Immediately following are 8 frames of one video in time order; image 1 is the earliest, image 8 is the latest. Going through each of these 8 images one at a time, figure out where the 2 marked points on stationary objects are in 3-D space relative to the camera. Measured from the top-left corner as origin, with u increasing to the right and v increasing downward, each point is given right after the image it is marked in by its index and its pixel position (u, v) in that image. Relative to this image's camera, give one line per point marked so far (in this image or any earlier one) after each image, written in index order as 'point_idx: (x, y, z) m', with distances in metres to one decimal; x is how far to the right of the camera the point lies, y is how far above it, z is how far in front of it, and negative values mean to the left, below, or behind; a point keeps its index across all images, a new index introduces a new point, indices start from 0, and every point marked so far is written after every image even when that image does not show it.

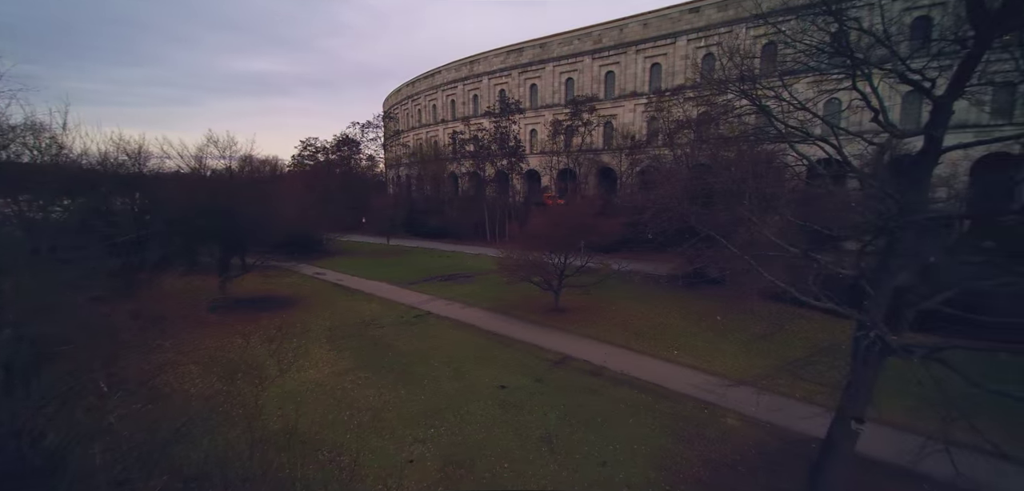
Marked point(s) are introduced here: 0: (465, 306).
0: (-1.8, -2.5, +15.3) m
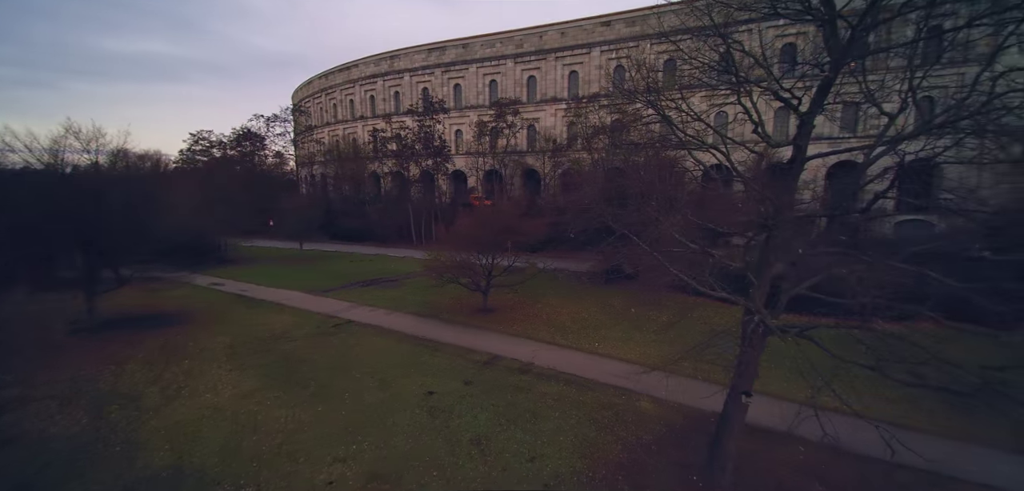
0: (-4.5, -2.6, +14.8) m
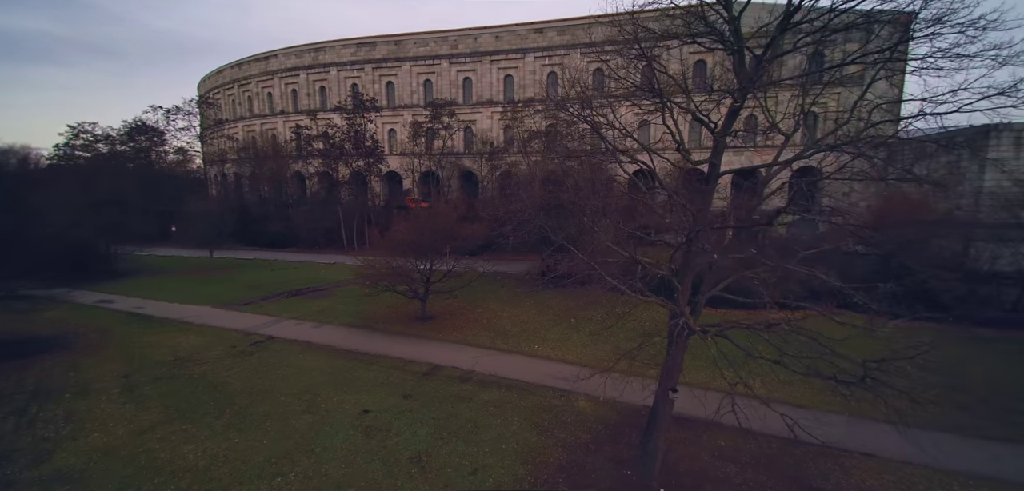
0: (-6.7, -2.7, +13.9) m
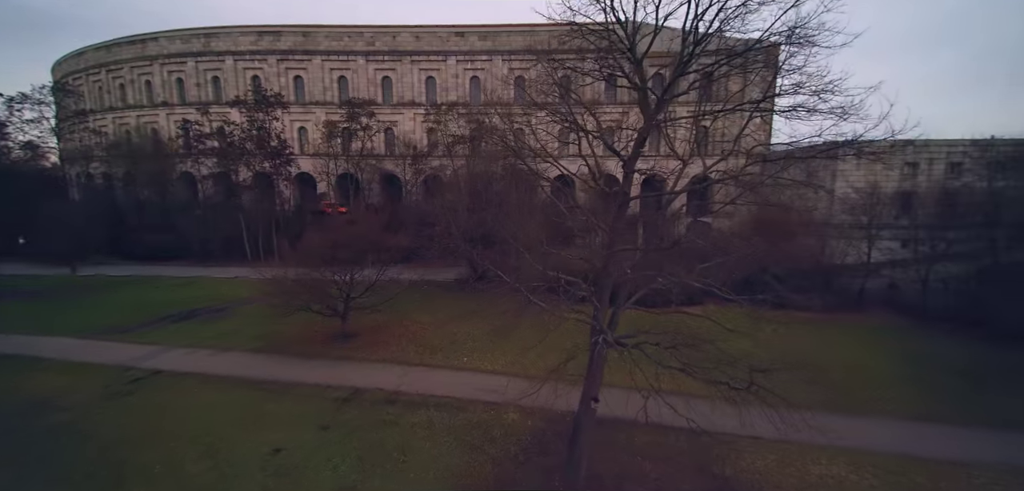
0: (-9.0, -3.0, +12.4) m
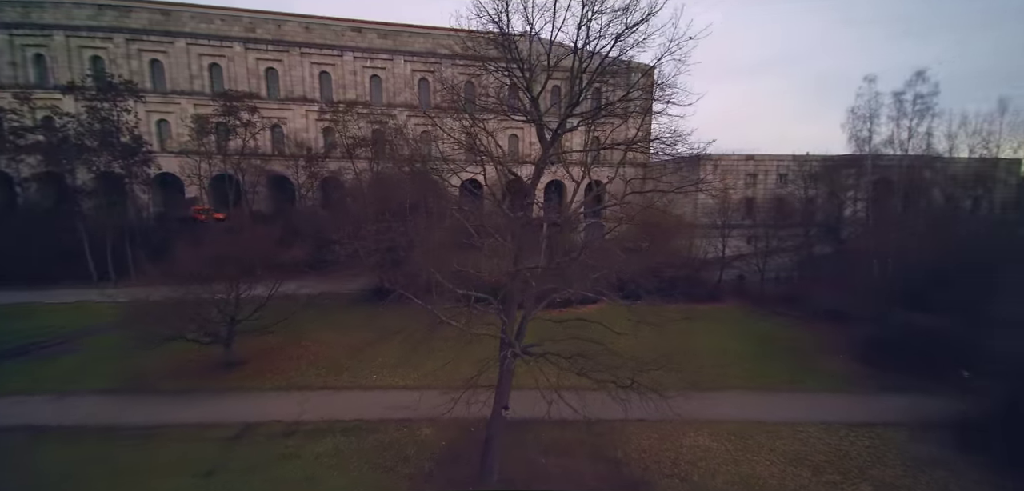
0: (-11.6, -3.5, +10.1) m
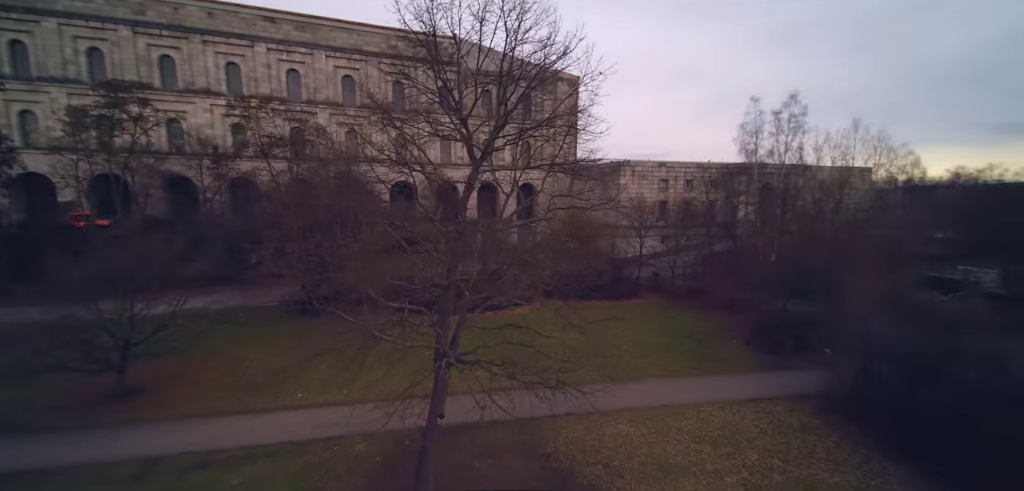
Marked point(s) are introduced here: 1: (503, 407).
0: (-13.1, -3.8, +8.2) m
1: (-0.3, -3.8, +9.5) m
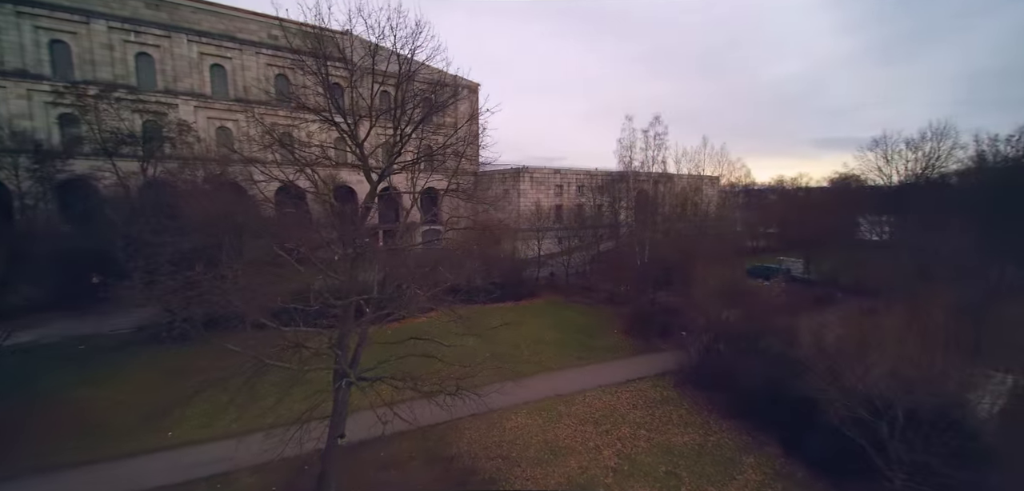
0: (-14.7, -4.4, +5.3) m
1: (-2.6, -4.1, +9.6) m
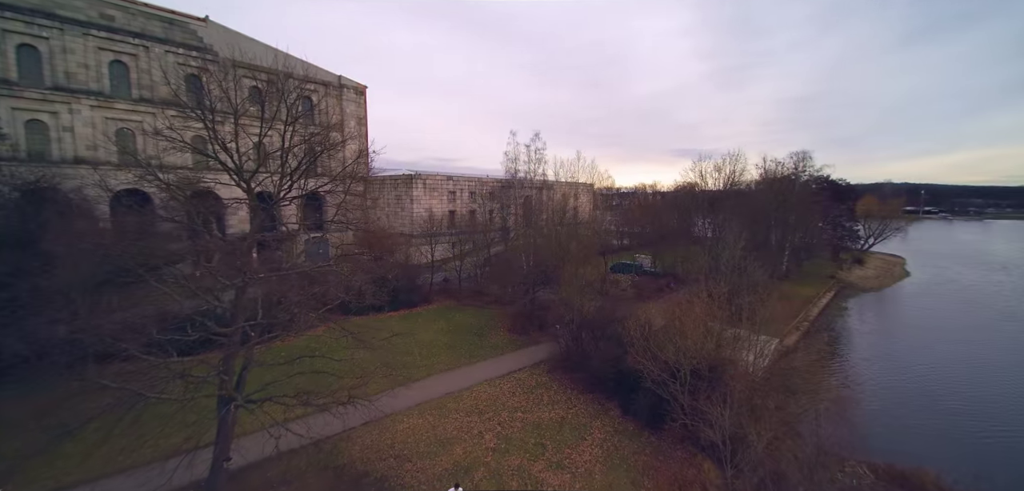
0: (-15.9, -5.2, +2.6) m
1: (-5.2, -4.5, +9.7) m
